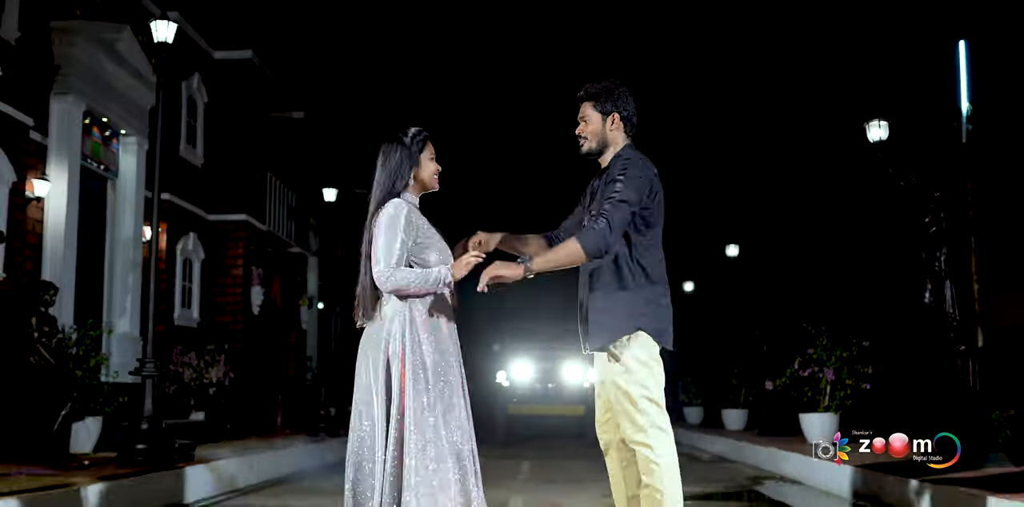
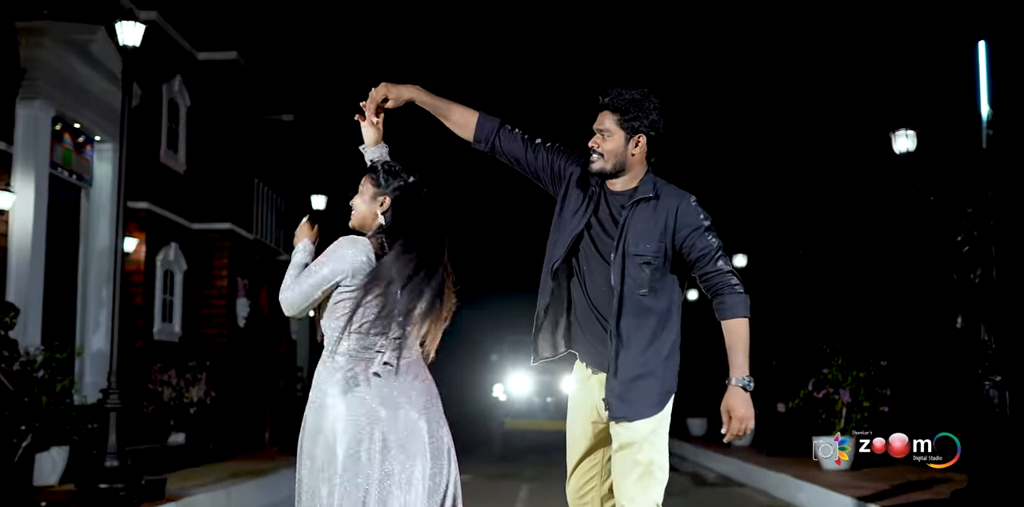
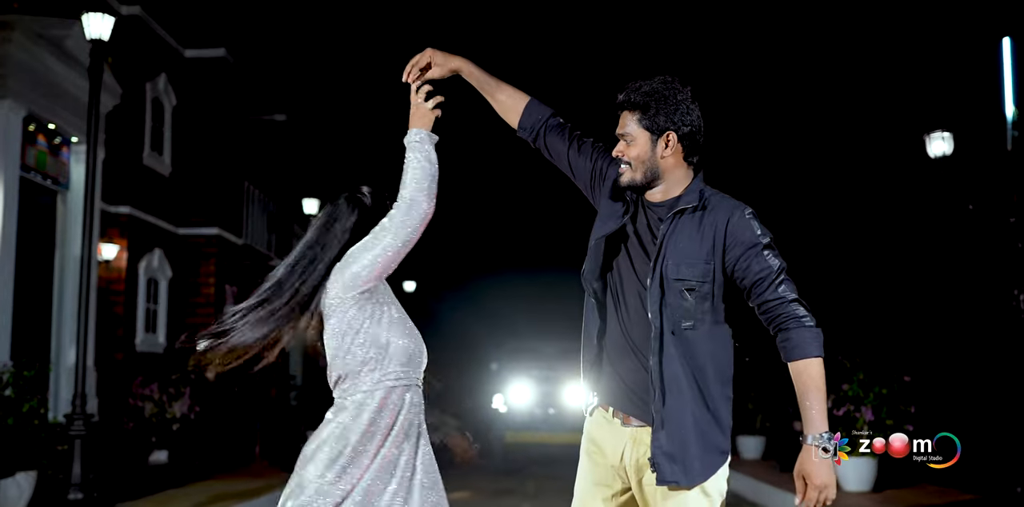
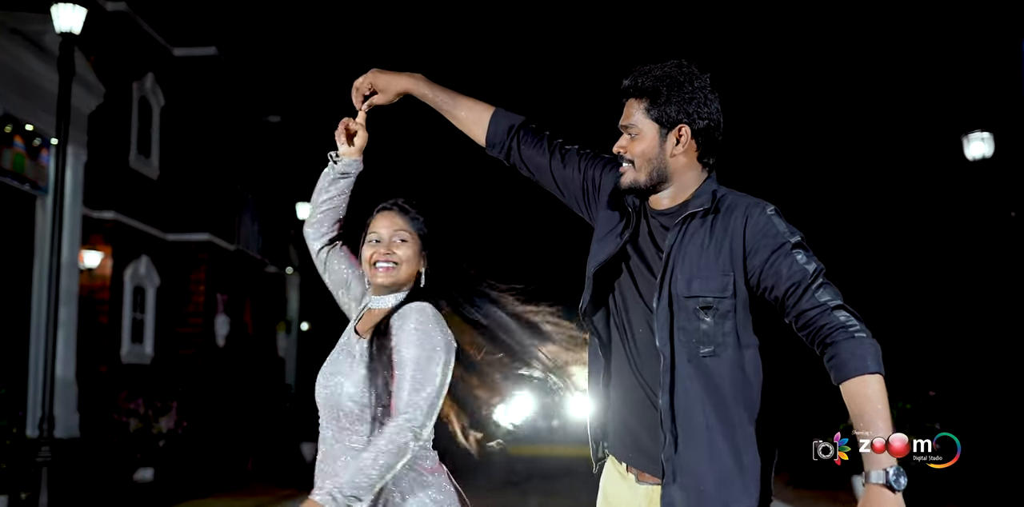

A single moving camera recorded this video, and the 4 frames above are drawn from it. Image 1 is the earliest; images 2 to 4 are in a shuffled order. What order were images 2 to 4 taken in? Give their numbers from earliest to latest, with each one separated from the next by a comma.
2, 3, 4
